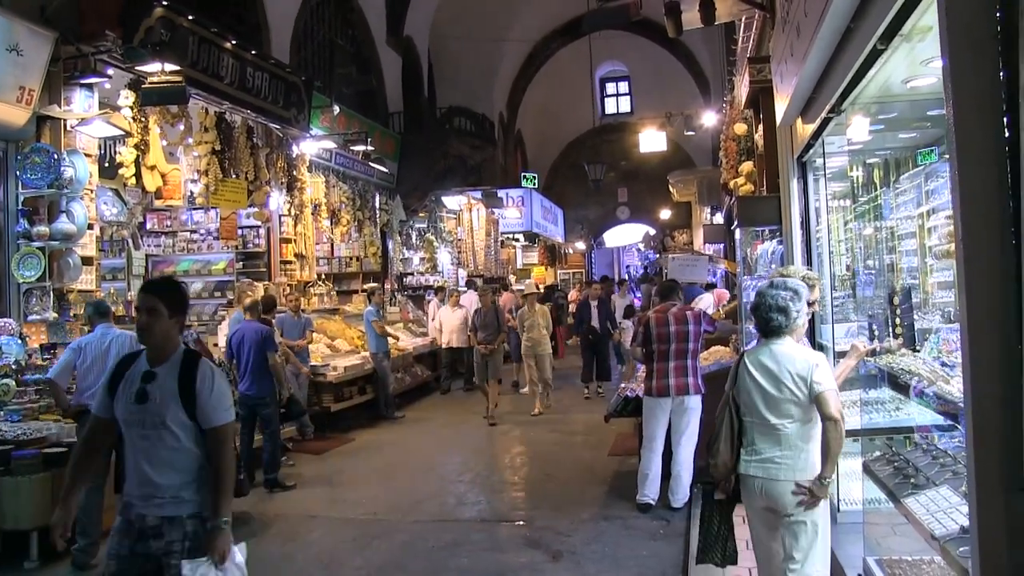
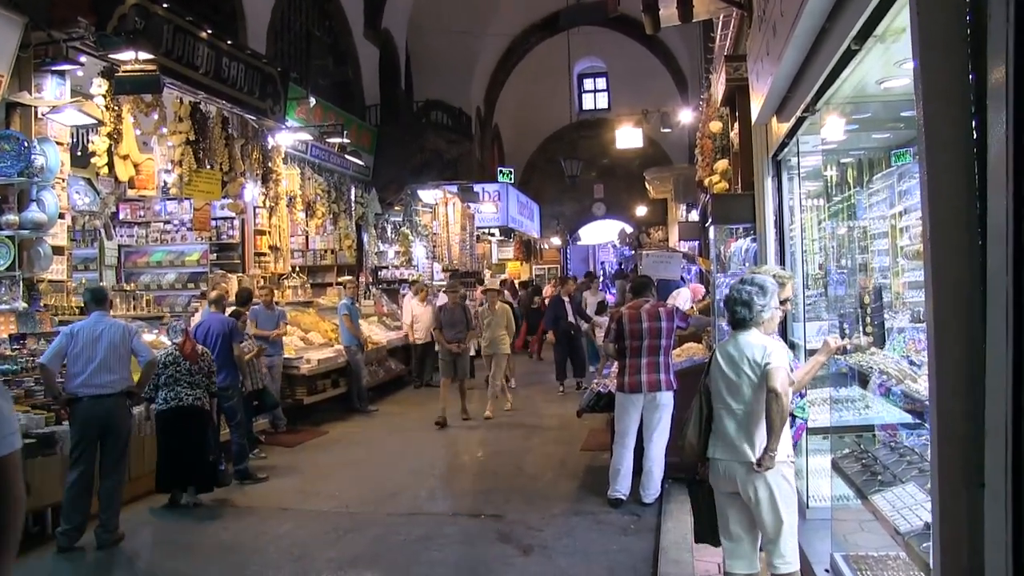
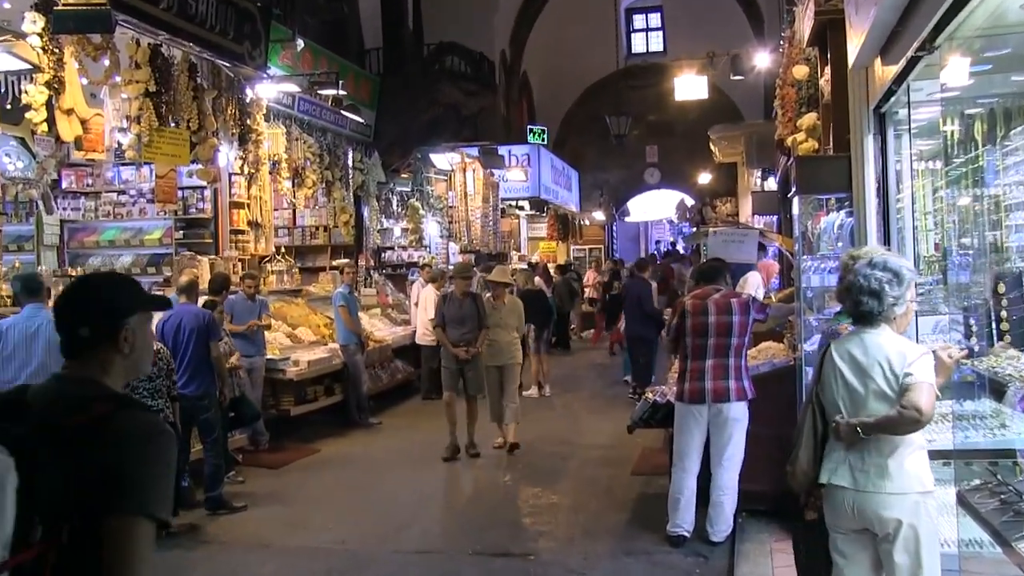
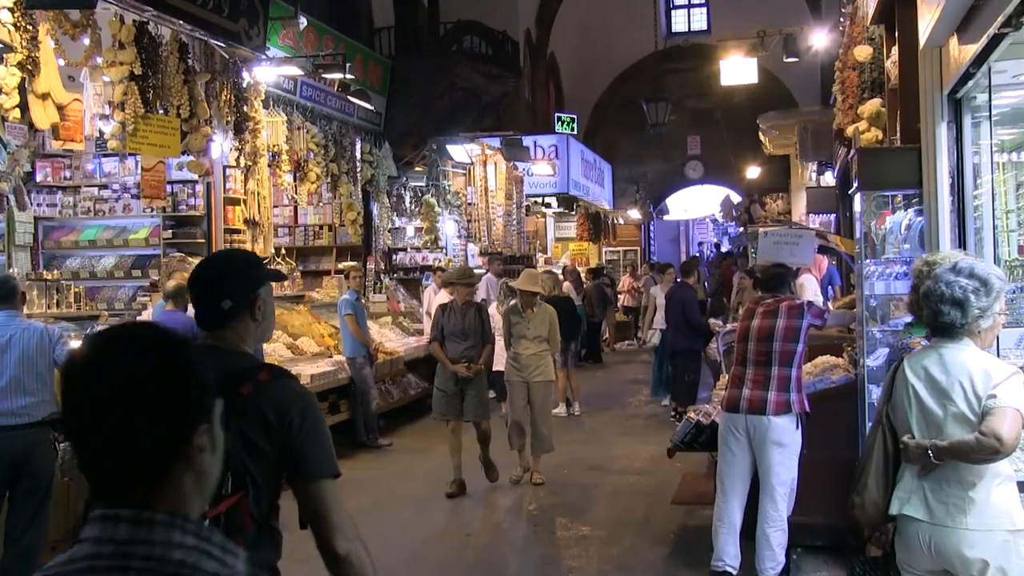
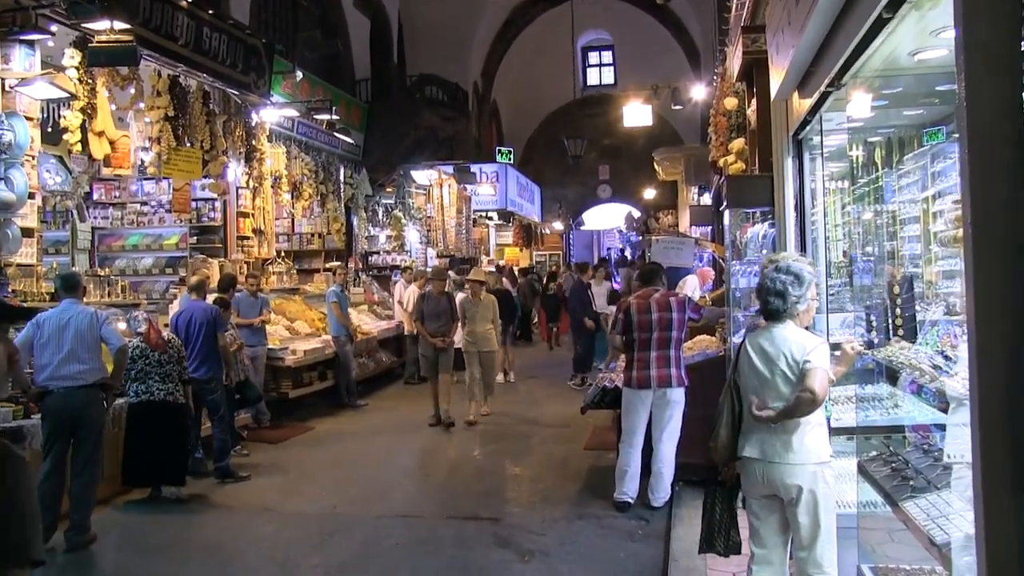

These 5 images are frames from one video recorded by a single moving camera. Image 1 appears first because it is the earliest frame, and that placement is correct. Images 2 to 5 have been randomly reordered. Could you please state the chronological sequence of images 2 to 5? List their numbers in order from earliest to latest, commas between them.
2, 5, 3, 4
